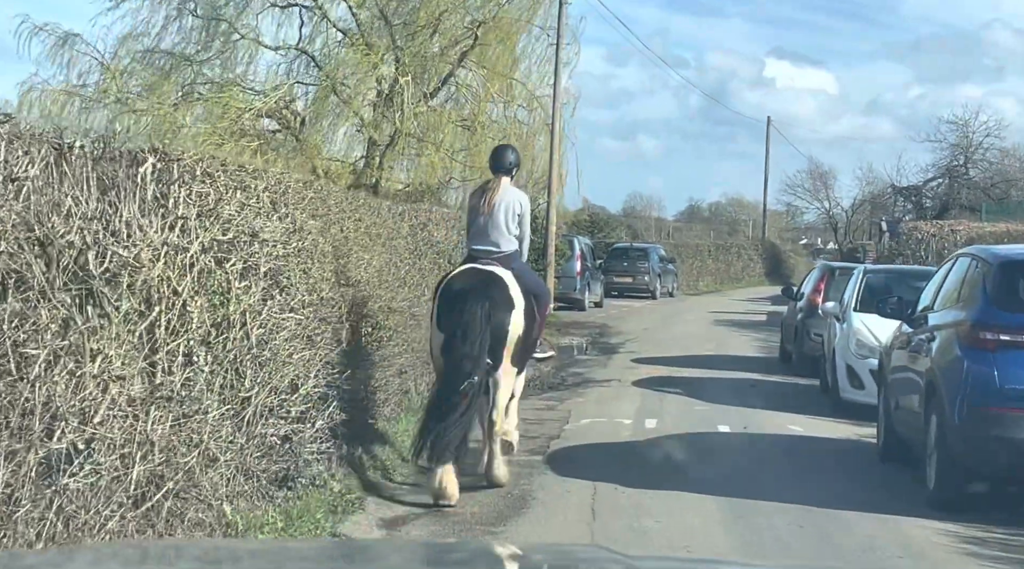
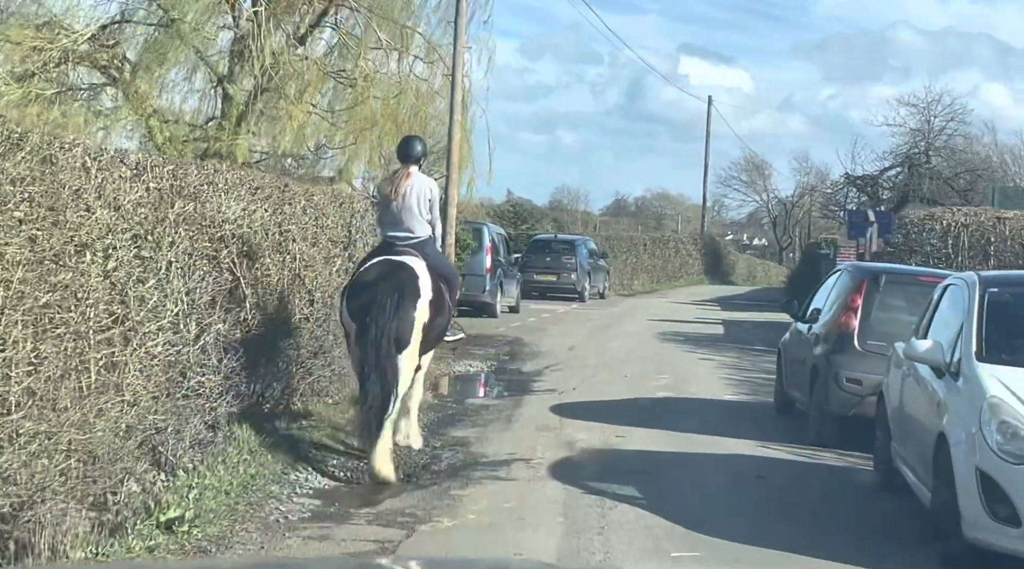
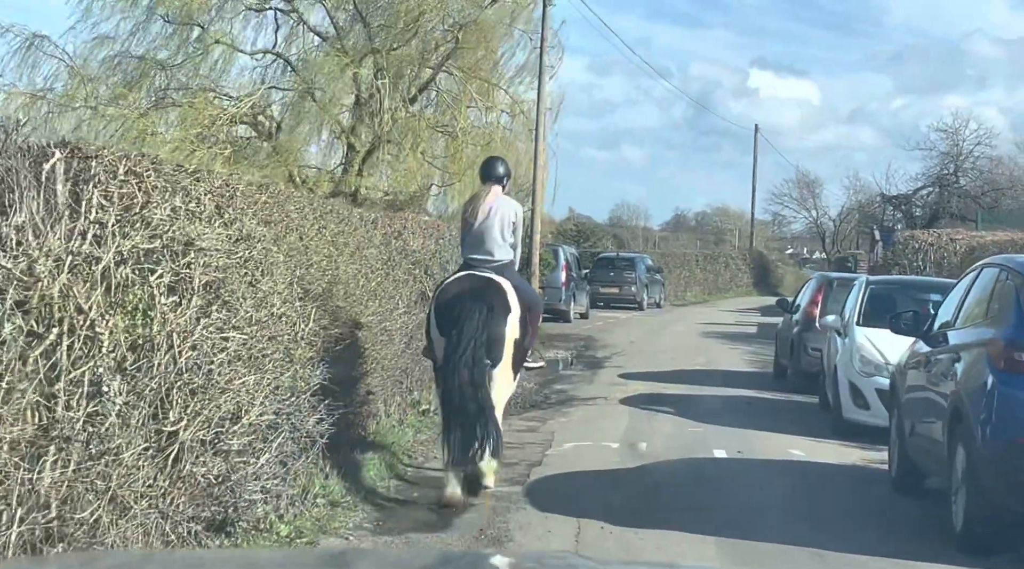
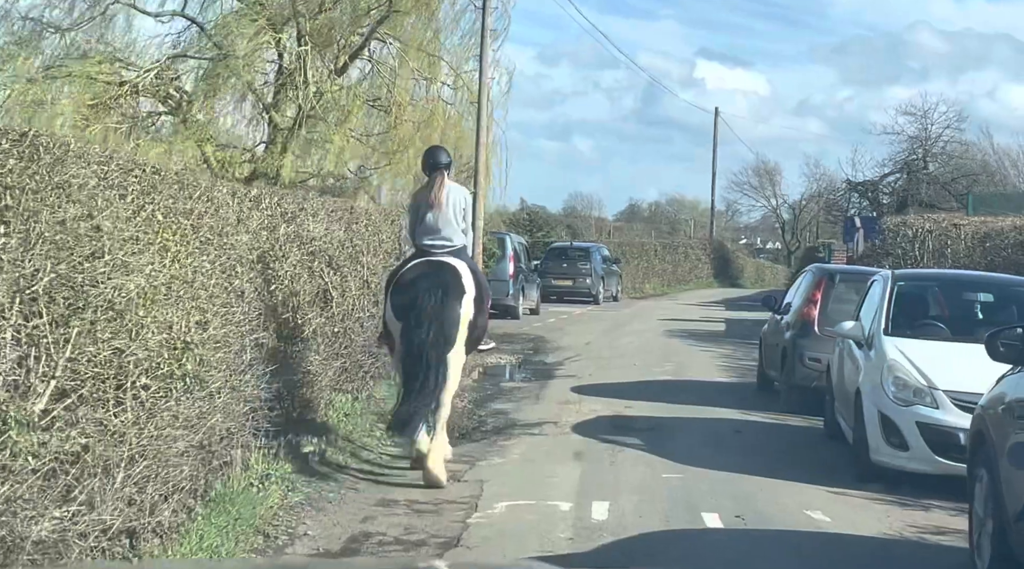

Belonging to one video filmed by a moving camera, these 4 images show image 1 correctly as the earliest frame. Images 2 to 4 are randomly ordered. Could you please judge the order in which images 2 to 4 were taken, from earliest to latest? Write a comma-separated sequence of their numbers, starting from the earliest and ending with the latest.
3, 4, 2
